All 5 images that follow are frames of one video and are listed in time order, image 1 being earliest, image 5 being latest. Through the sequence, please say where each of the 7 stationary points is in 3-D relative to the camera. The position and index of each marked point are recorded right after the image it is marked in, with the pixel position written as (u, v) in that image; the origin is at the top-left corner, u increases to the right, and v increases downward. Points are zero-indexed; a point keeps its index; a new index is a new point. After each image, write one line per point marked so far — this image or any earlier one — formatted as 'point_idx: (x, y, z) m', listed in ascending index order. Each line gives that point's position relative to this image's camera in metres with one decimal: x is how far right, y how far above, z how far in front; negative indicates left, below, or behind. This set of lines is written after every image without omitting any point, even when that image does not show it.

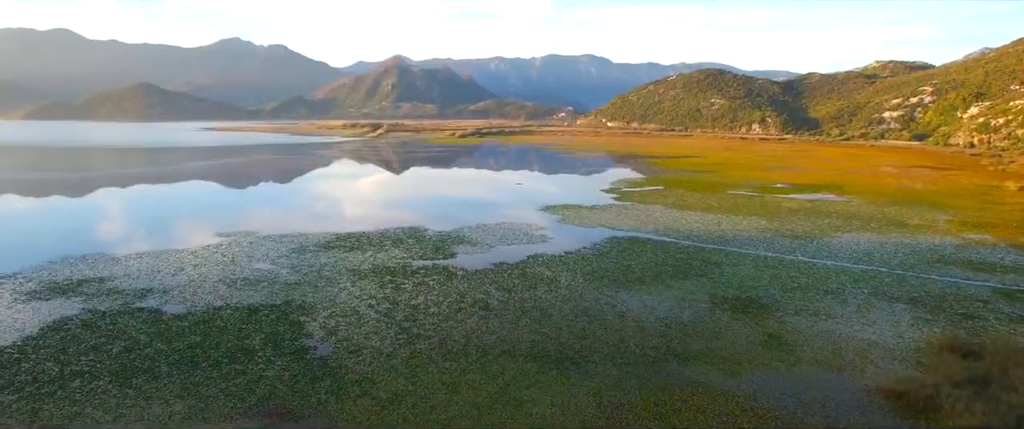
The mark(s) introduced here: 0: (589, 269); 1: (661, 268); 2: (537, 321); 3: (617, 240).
0: (+1.8, -1.3, +14.1) m
1: (+3.4, -1.3, +14.0) m
2: (+0.4, -2.0, +11.2) m
3: (+2.8, -0.7, +16.3) m
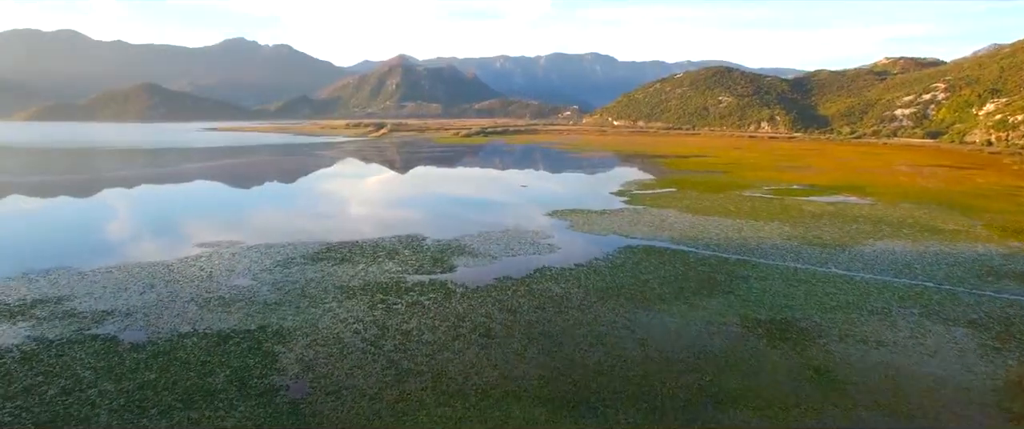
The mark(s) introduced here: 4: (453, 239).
0: (+1.9, -1.5, +12.9) m
1: (+3.5, -1.4, +12.8) m
2: (+0.5, -2.2, +10.0) m
3: (+2.9, -0.9, +15.1) m
4: (-1.5, -0.7, +16.5) m
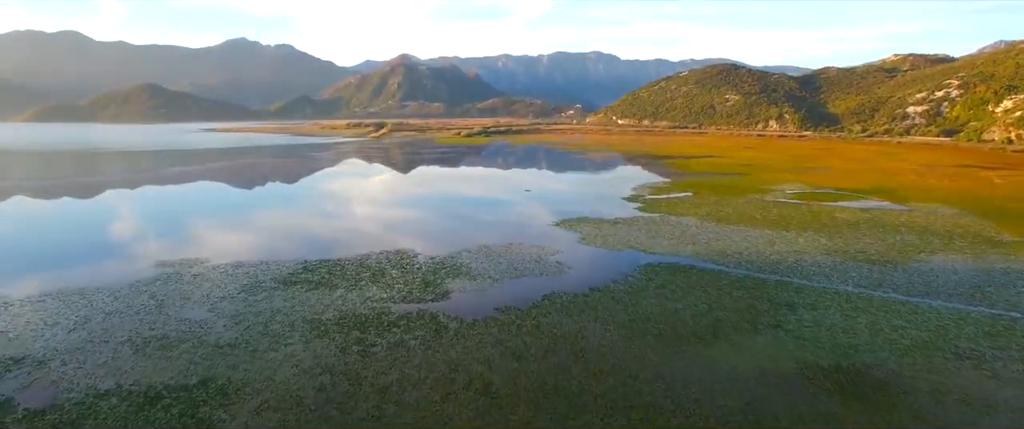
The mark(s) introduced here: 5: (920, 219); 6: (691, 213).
0: (+2.0, -1.7, +11.1) m
1: (+3.5, -1.7, +10.9) m
2: (+0.6, -2.4, +8.2) m
3: (+2.9, -1.1, +13.2) m
4: (-1.4, -1.0, +14.7) m
5: (+12.1, -0.1, +18.8) m
6: (+5.6, +0.1, +19.8) m
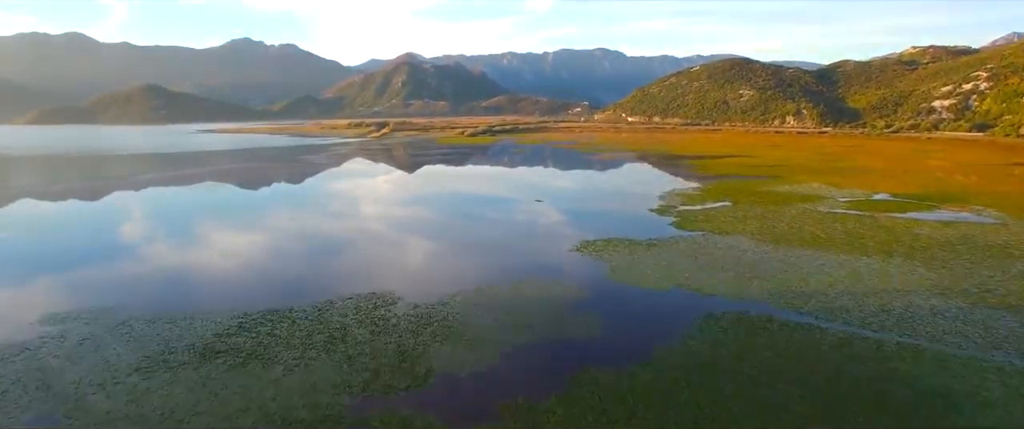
0: (+2.1, -2.2, +7.7) m
1: (+3.7, -2.2, +7.5) m
2: (+0.7, -3.0, +4.8) m
3: (+3.1, -1.6, +9.8) m
4: (-1.2, -1.5, +11.3) m
5: (+12.3, -0.5, +15.2) m
6: (+5.8, -0.4, +16.3) m
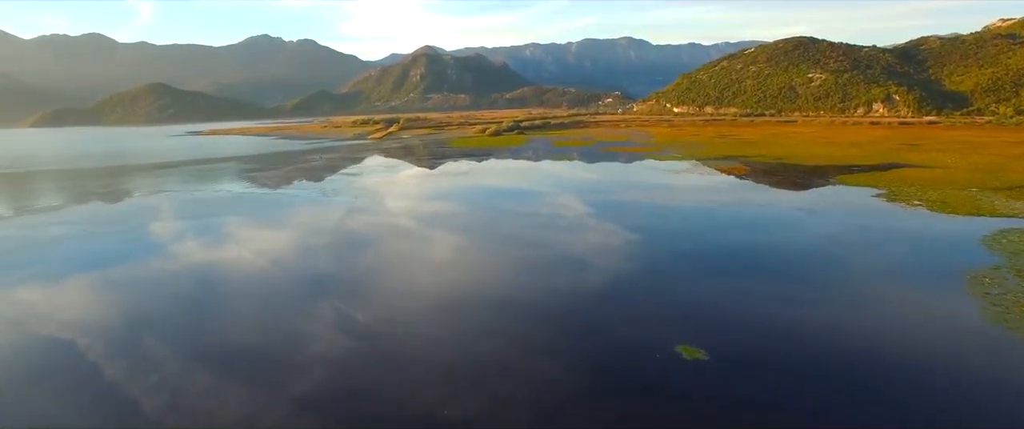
0: (+3.0, -4.6, -6.8) m
1: (+4.5, -4.5, -7.0) m
2: (+1.5, -5.3, -9.6) m
3: (+4.0, -3.9, -4.7) m
4: (-0.3, -3.8, -3.0) m
5: (+13.4, -2.6, +0.4) m
6: (+6.9, -2.6, +1.7) m
